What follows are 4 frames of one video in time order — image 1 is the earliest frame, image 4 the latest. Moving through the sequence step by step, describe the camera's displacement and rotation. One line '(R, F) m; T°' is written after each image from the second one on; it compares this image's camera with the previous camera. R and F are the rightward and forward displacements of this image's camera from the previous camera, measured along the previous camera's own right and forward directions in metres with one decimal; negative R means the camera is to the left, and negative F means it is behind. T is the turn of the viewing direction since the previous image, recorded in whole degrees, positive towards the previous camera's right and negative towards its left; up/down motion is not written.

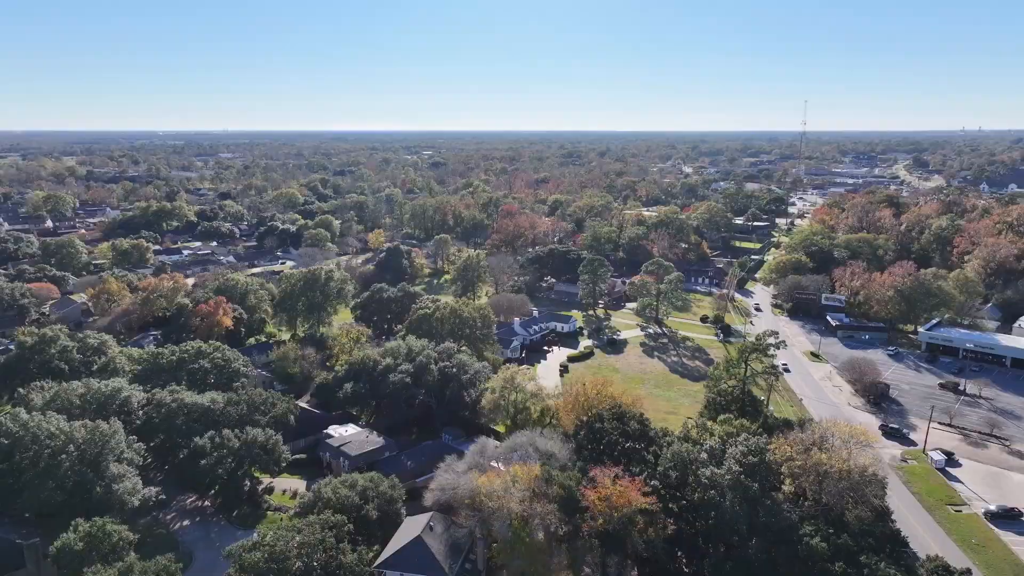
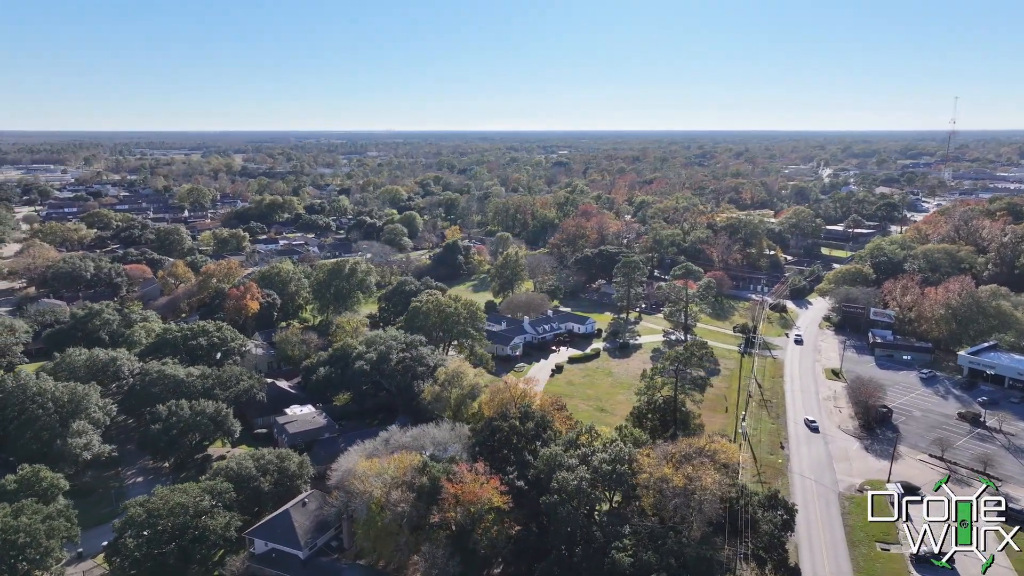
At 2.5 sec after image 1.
(+7.5, +0.4) m; -11°
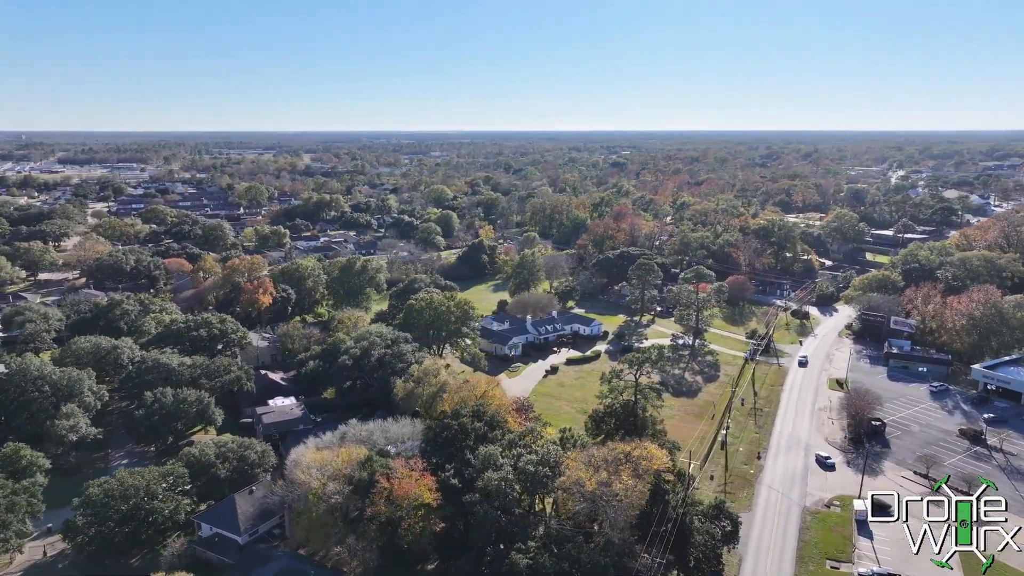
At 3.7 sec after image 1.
(+3.6, +0.1) m; -5°
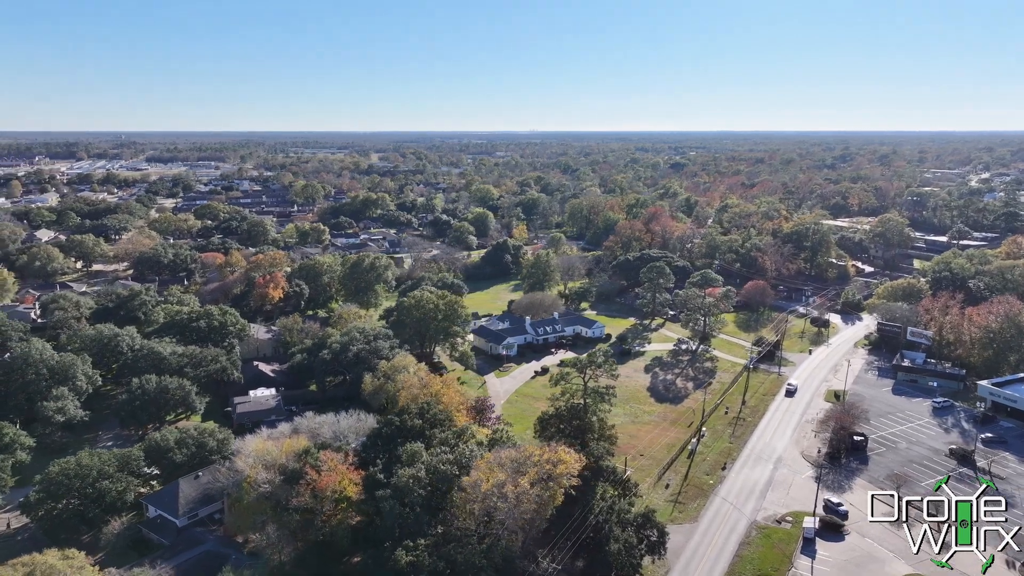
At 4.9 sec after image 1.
(+4.0, +0.2) m; -5°
